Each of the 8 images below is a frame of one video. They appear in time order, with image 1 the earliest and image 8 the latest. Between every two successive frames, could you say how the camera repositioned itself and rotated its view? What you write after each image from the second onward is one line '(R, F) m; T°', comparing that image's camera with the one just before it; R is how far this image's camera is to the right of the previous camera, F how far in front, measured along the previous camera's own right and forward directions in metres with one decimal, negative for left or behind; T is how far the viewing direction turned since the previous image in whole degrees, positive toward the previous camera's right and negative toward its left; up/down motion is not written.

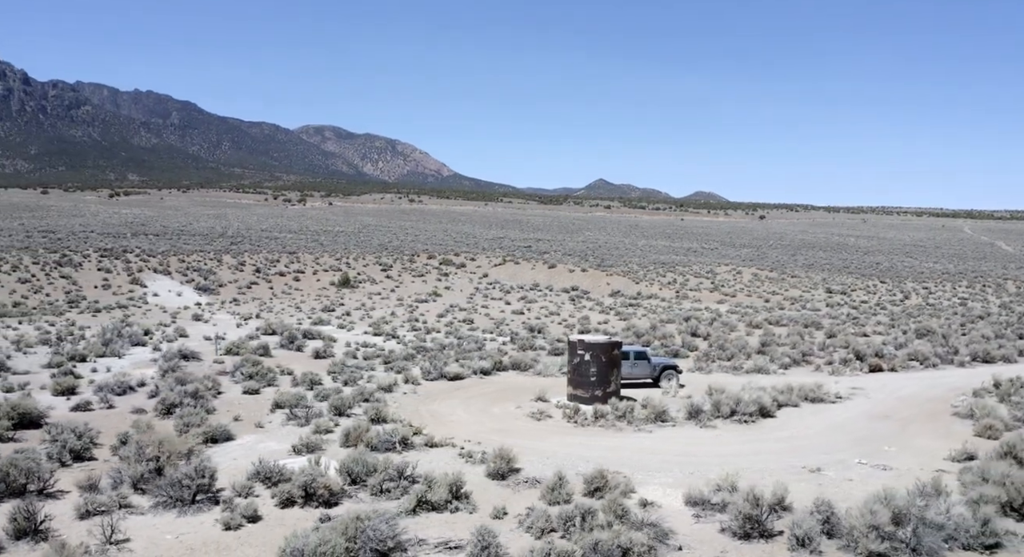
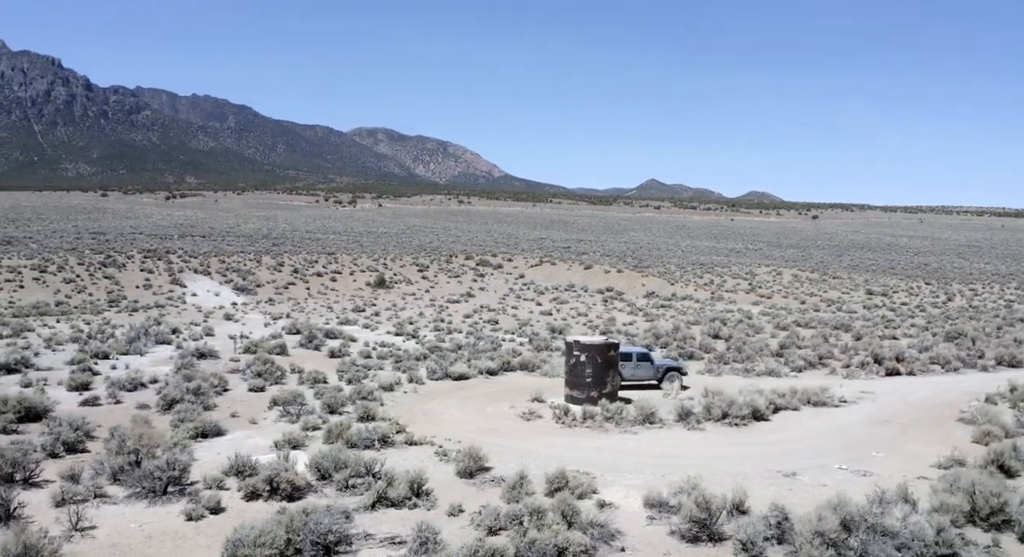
(+1.8, -0.2) m; -4°
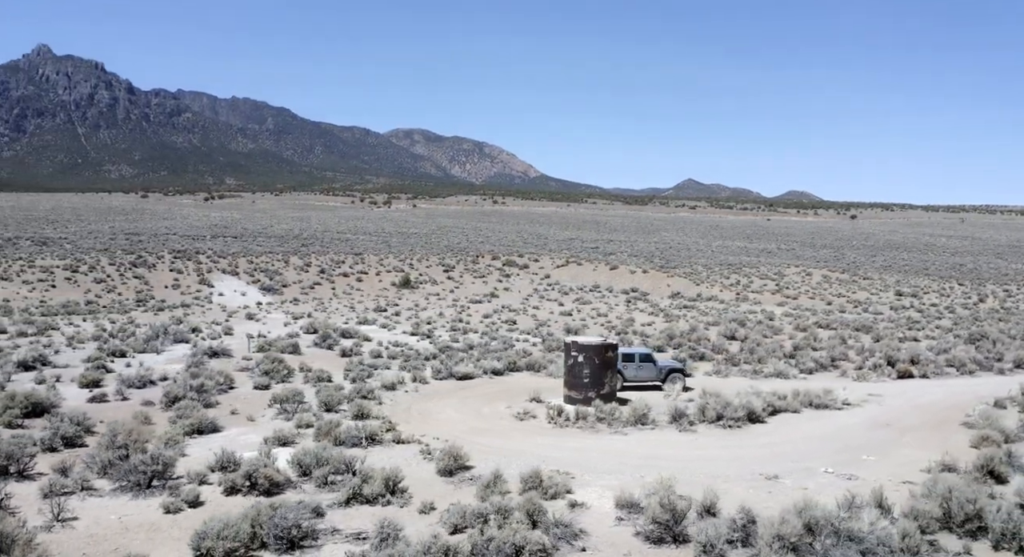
(+1.2, -0.1) m; -3°
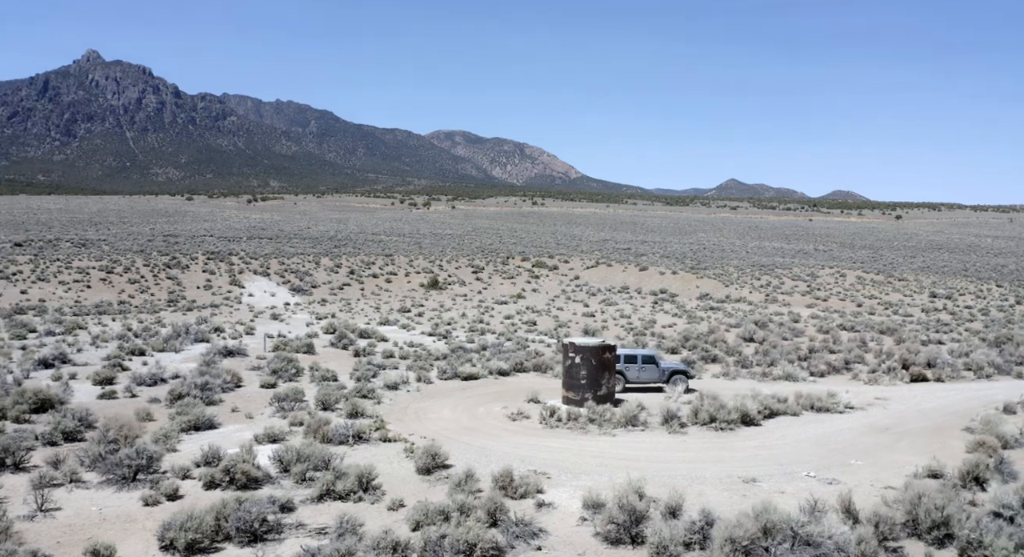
(+1.4, -0.2) m; -3°
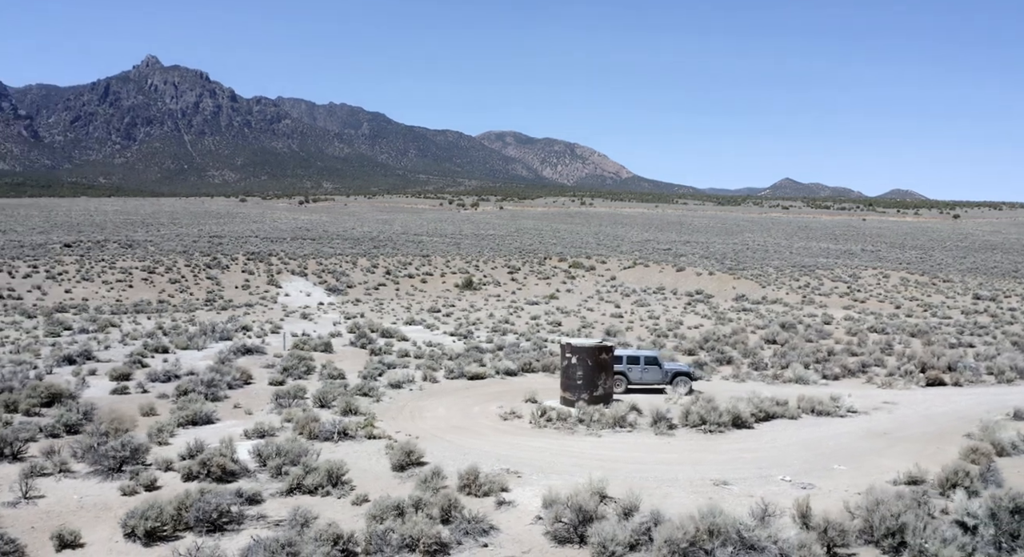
(+1.8, -0.2) m; -4°
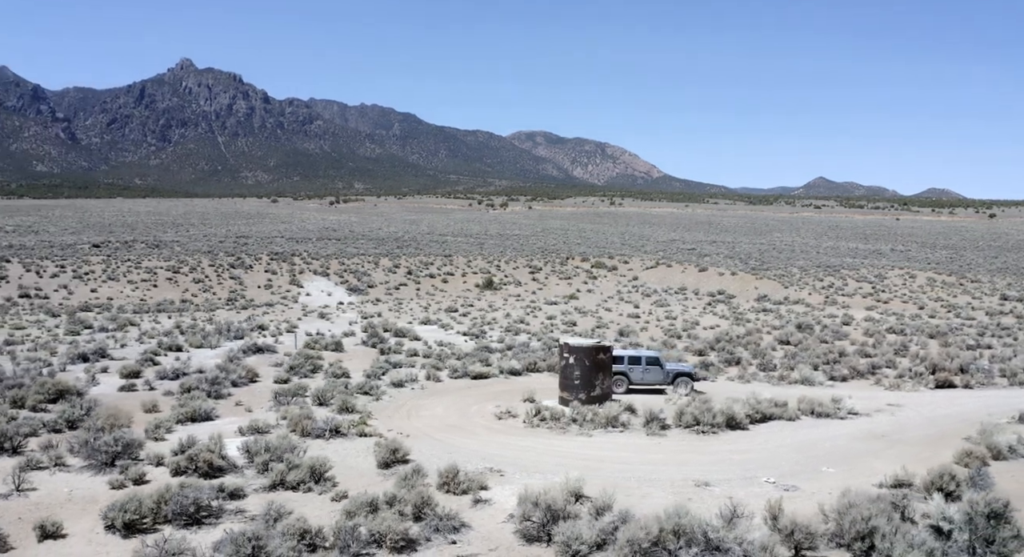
(+1.1, -0.1) m; -2°
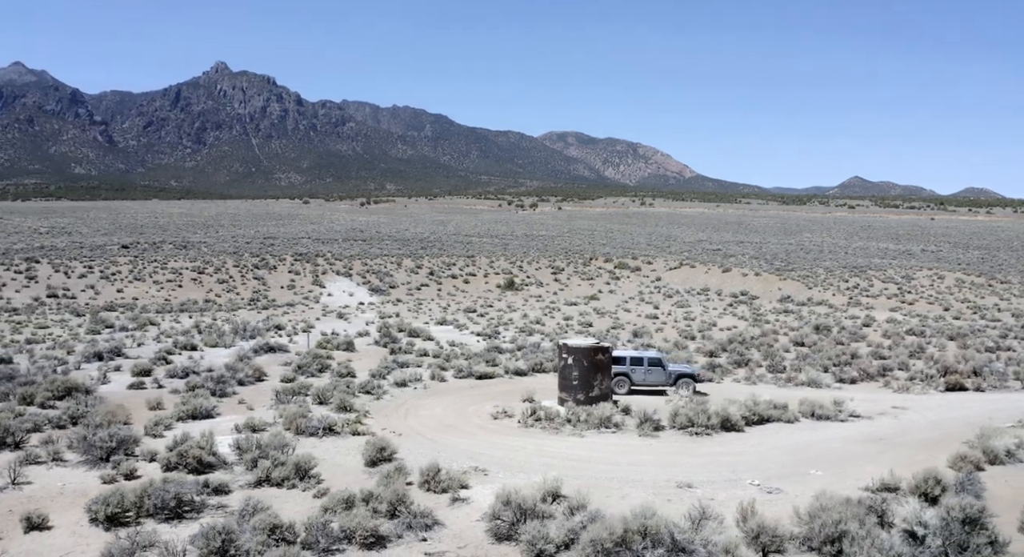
(+1.1, -0.1) m; -2°
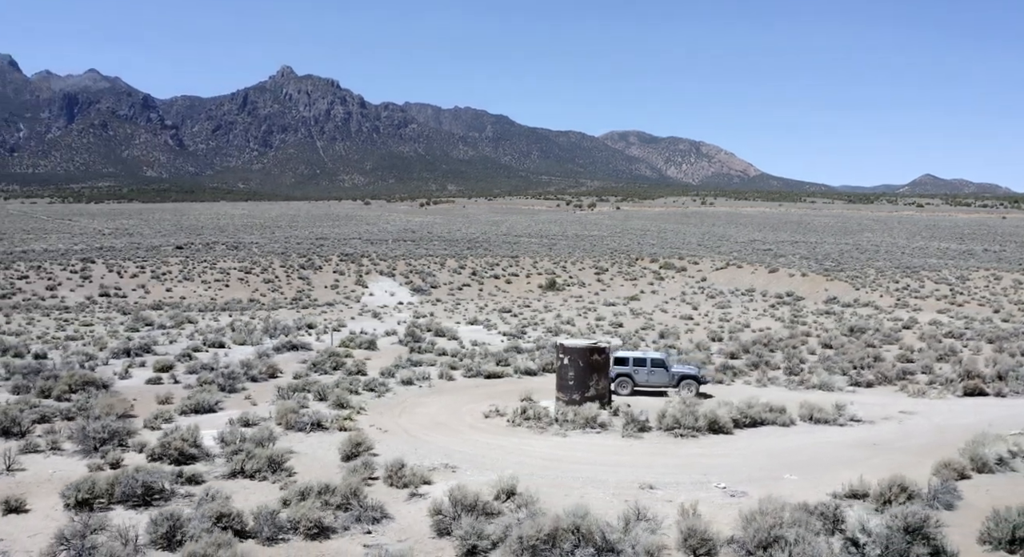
(+2.2, -0.2) m; -5°
